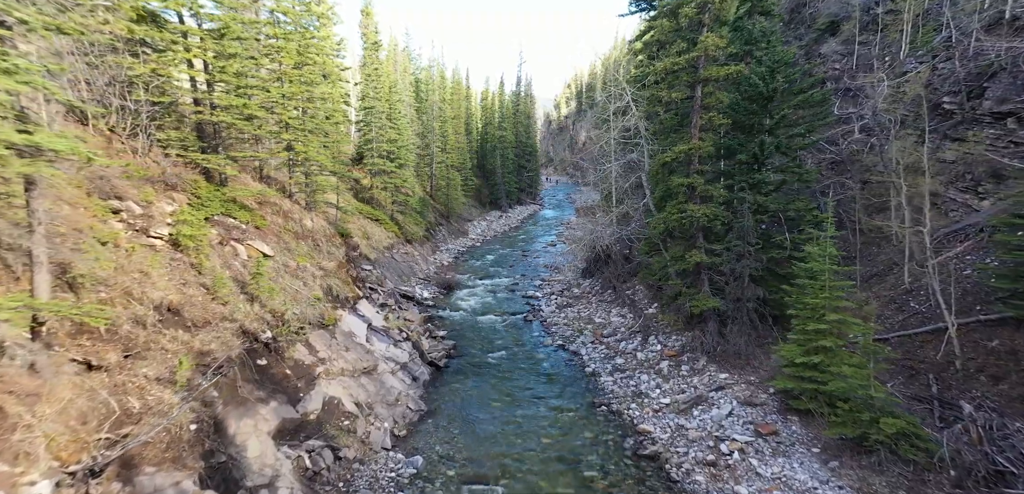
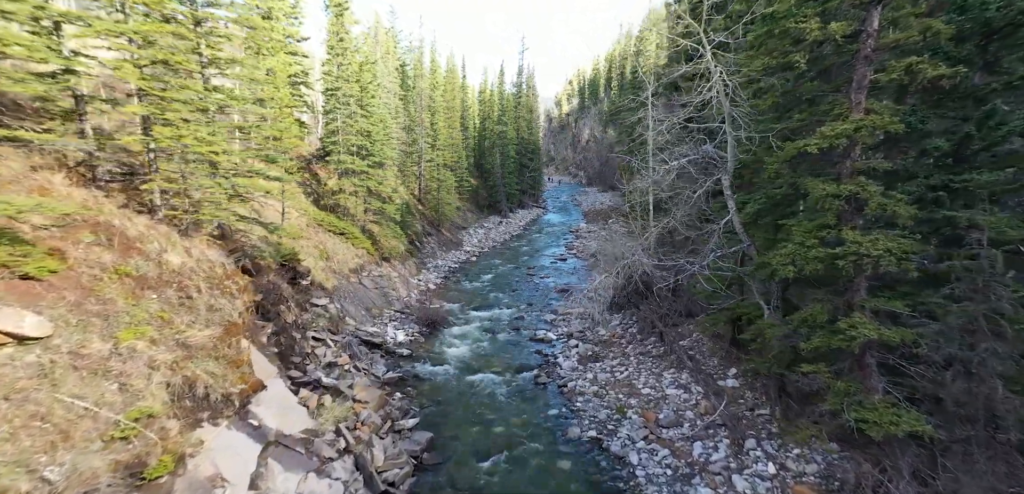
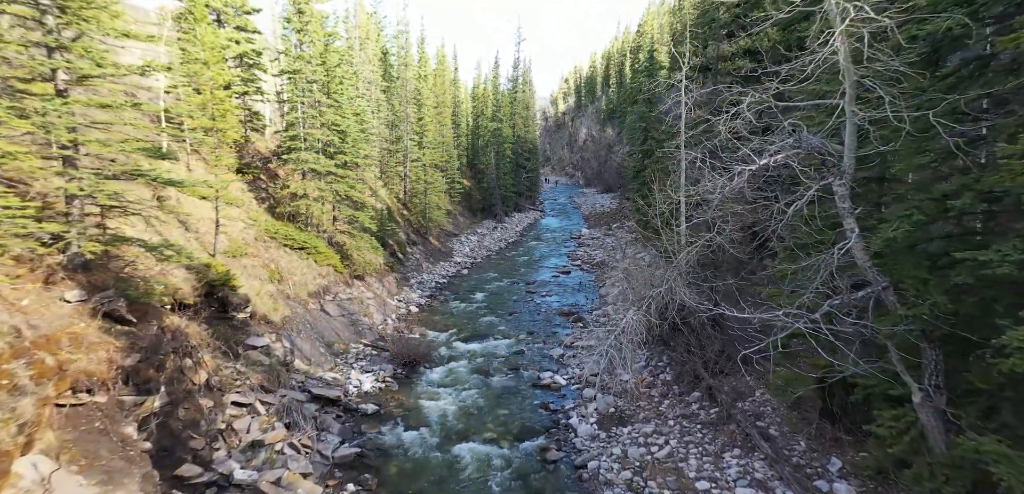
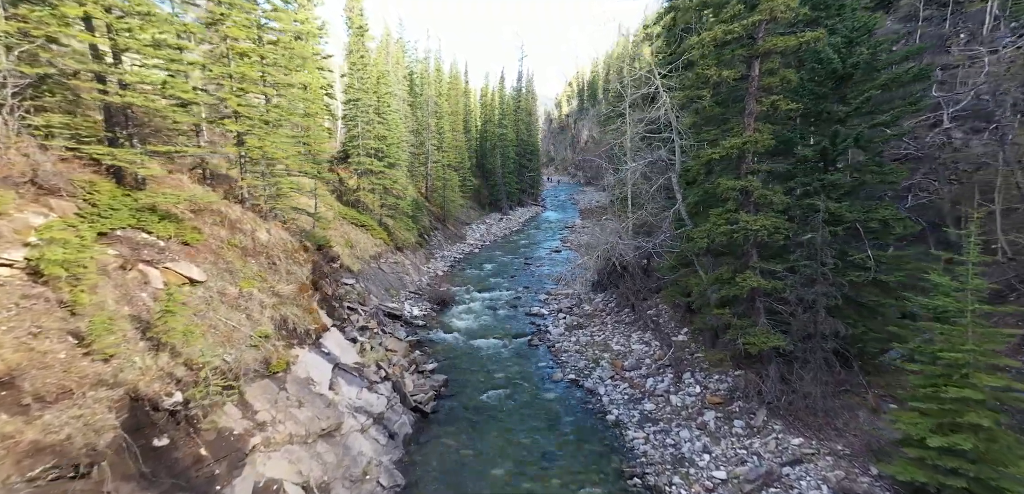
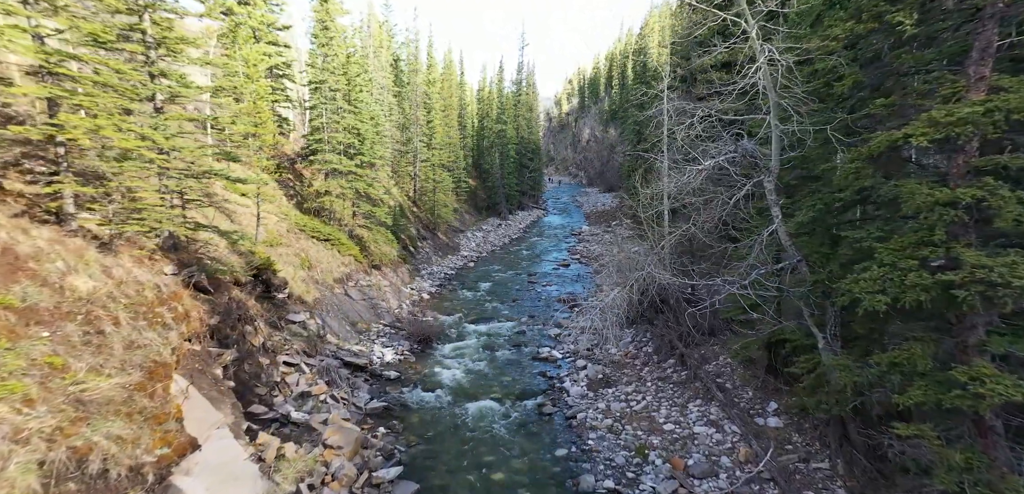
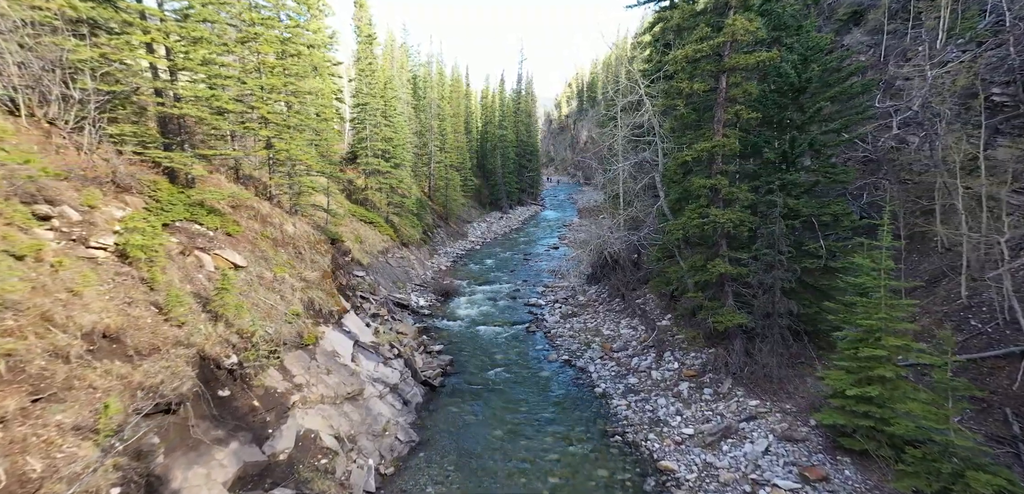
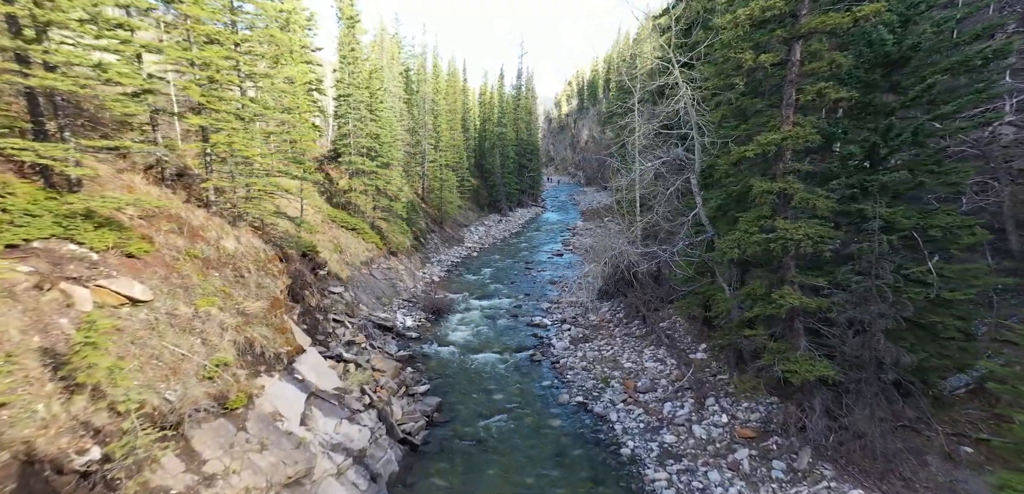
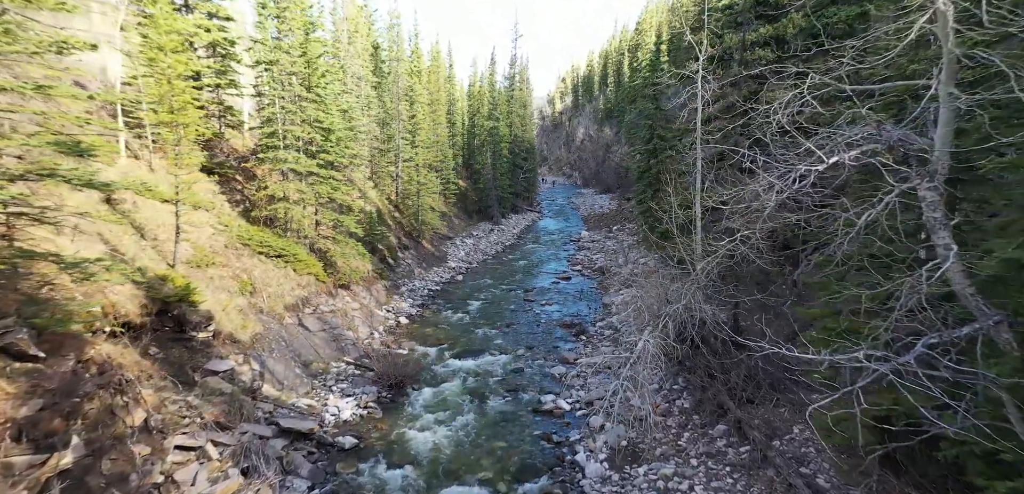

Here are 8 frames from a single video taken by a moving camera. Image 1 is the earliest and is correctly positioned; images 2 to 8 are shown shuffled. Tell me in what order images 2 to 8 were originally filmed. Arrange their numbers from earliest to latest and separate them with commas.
6, 4, 7, 2, 5, 3, 8
